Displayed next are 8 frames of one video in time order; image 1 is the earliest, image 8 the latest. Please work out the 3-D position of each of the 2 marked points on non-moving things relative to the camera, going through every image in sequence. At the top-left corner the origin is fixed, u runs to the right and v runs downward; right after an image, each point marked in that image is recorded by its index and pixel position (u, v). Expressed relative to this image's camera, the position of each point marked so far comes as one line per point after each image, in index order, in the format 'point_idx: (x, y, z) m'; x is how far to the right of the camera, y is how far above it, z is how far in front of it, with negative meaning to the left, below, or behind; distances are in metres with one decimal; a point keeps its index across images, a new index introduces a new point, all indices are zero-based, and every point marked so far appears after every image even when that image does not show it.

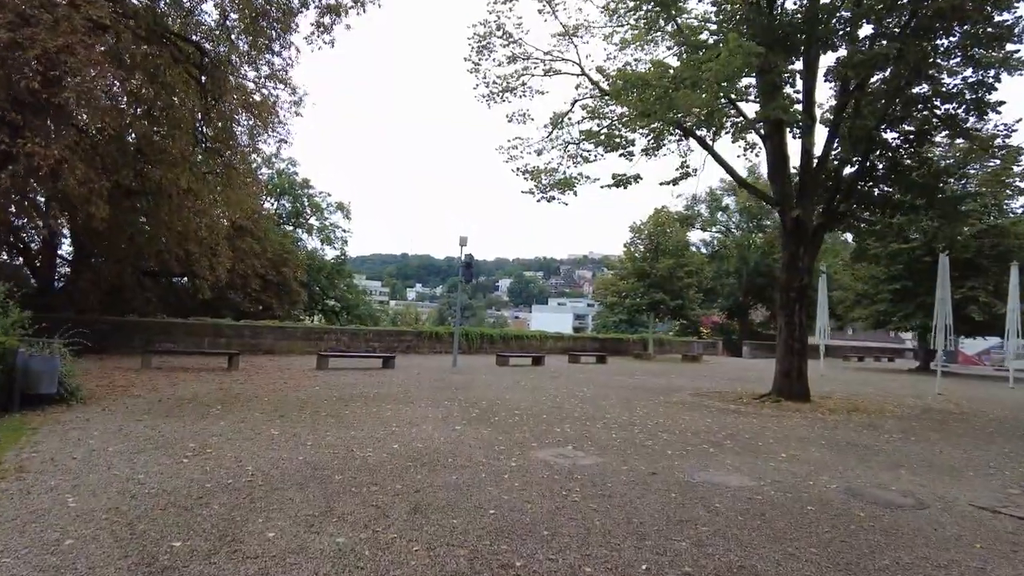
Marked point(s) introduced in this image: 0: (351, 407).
0: (-2.2, -1.7, +9.1) m
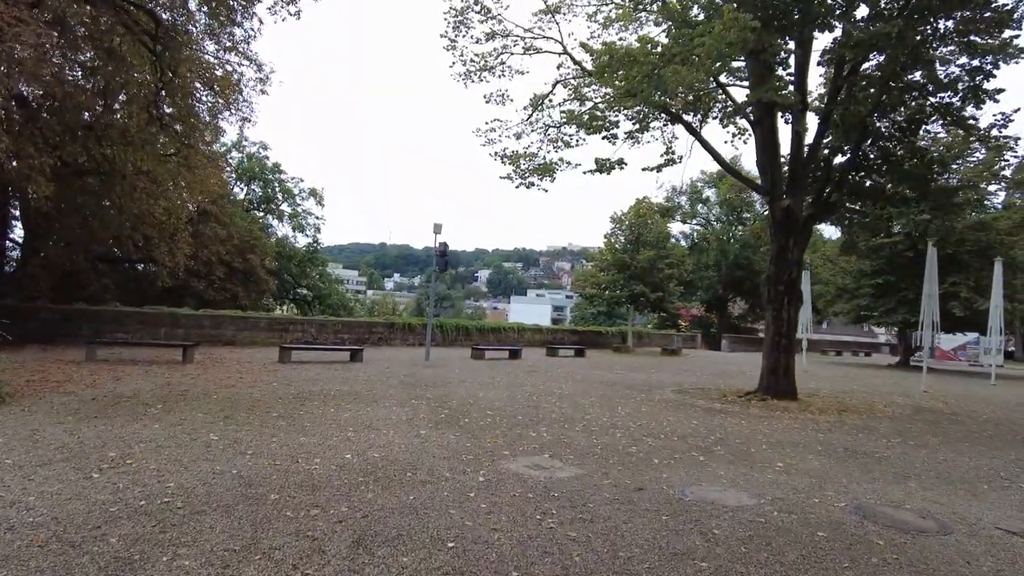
0: (-2.6, -1.5, +8.3) m
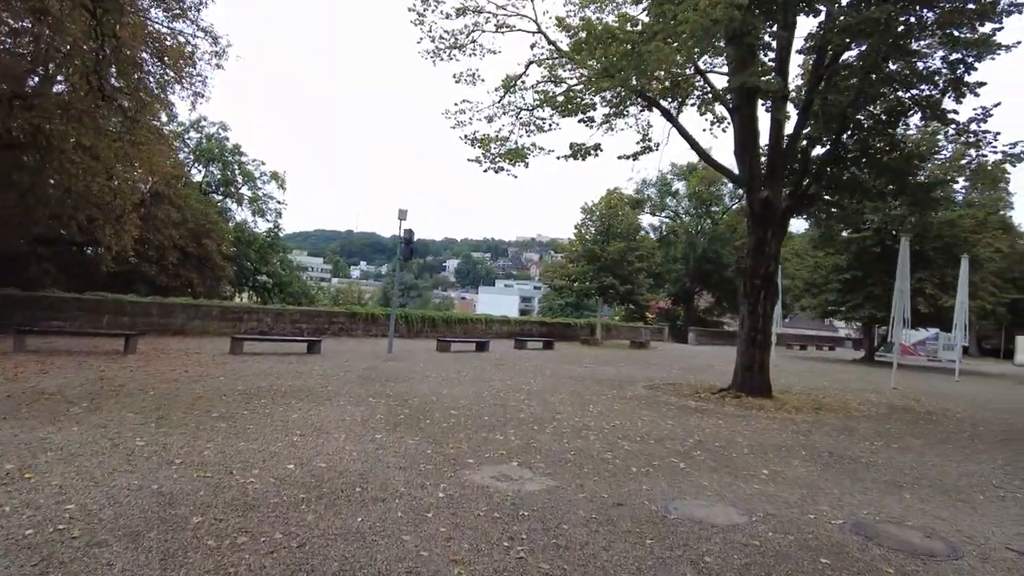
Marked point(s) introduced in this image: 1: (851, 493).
0: (-3.0, -1.4, +7.6) m
1: (+2.8, -1.7, +5.3) m
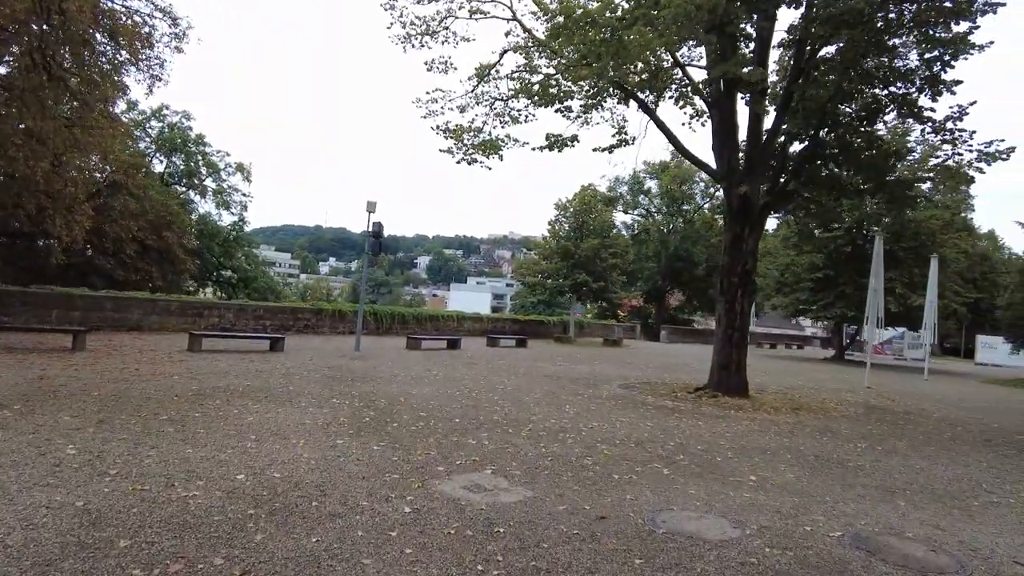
0: (-3.3, -1.3, +7.1) m
1: (+2.6, -1.6, +5.0) m
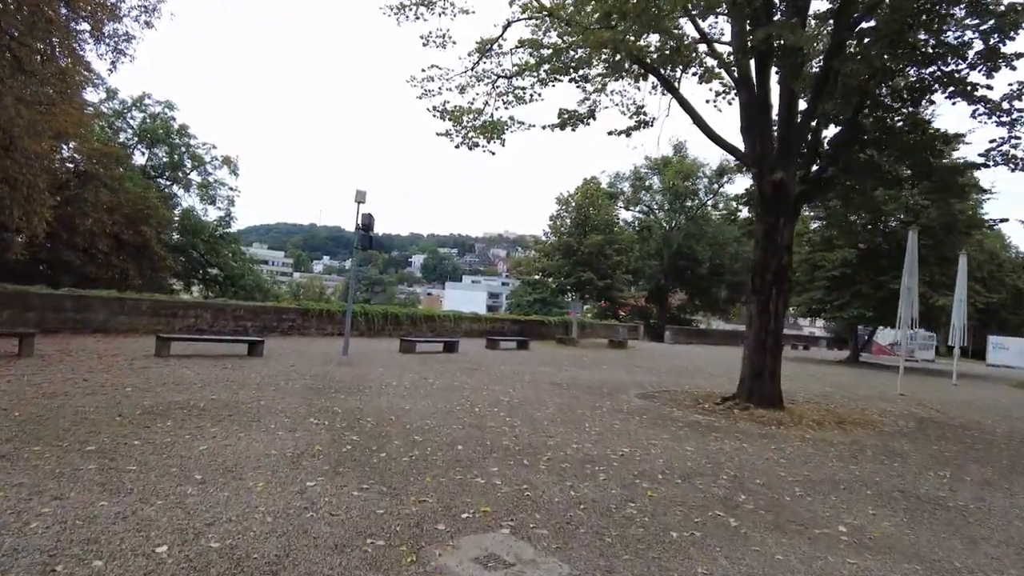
0: (-3.1, -1.3, +5.8) m
1: (+2.7, -1.6, +3.8) m
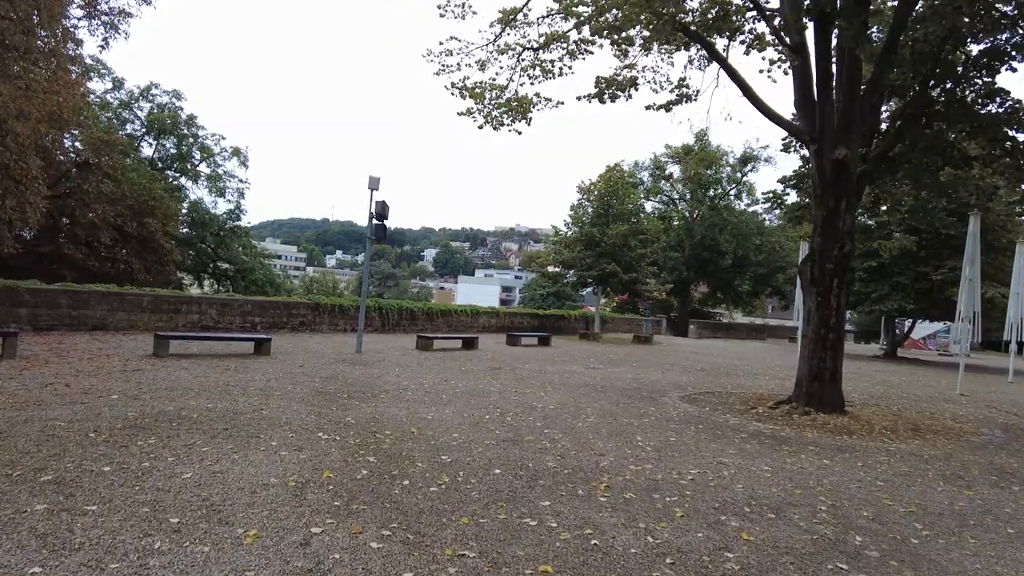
0: (-2.8, -1.2, +4.8) m
1: (+3.0, -1.6, +2.7) m
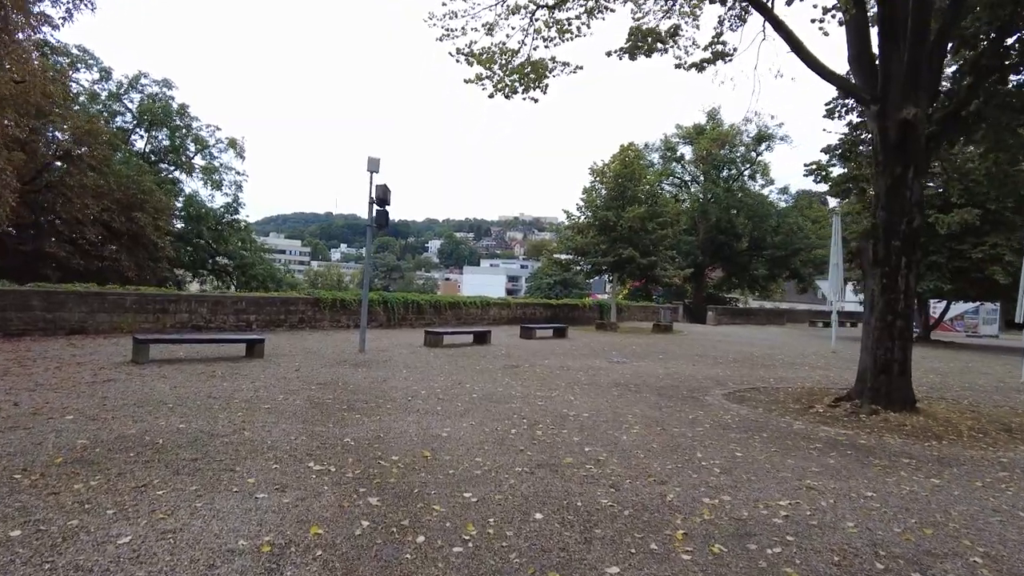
0: (-2.5, -1.2, +3.7) m
1: (+3.3, -1.4, +1.6) m
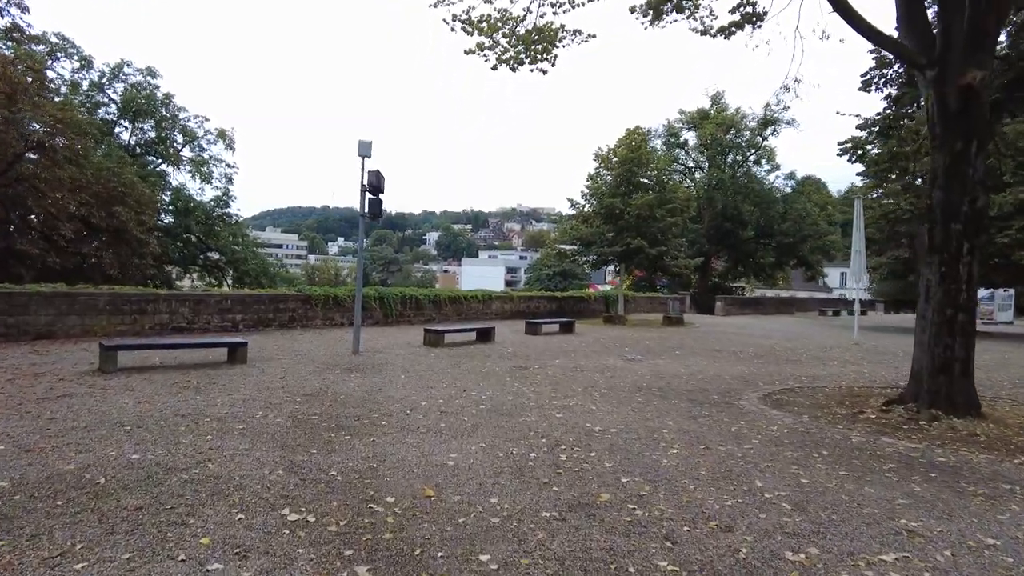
0: (-2.4, -1.2, +2.8) m
1: (+3.4, -1.4, +0.6) m
